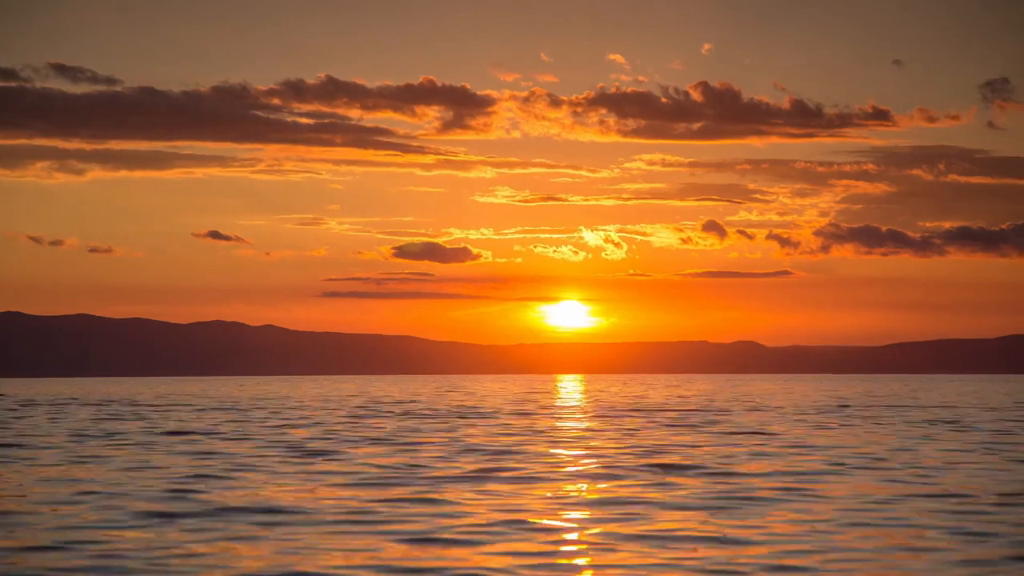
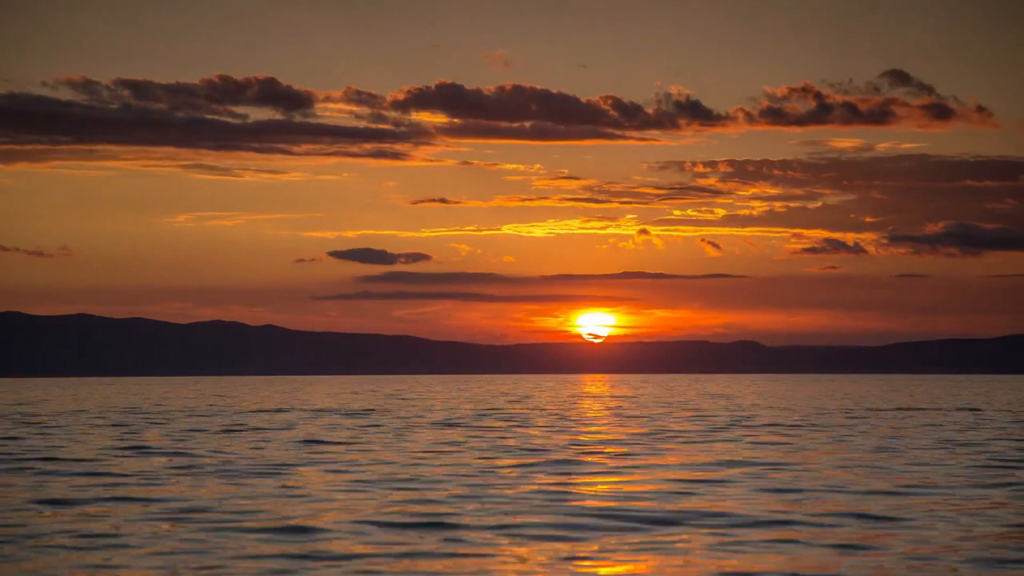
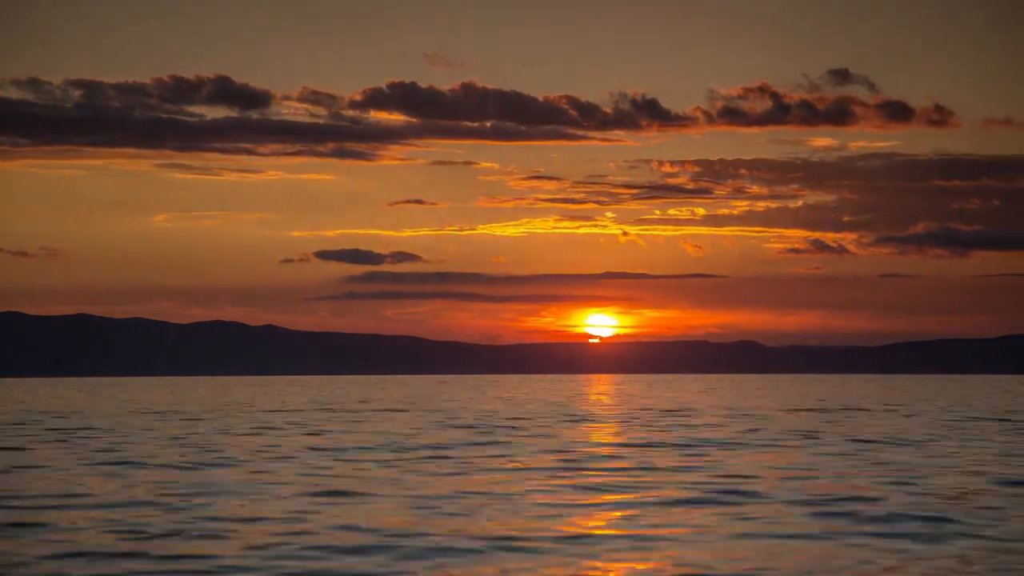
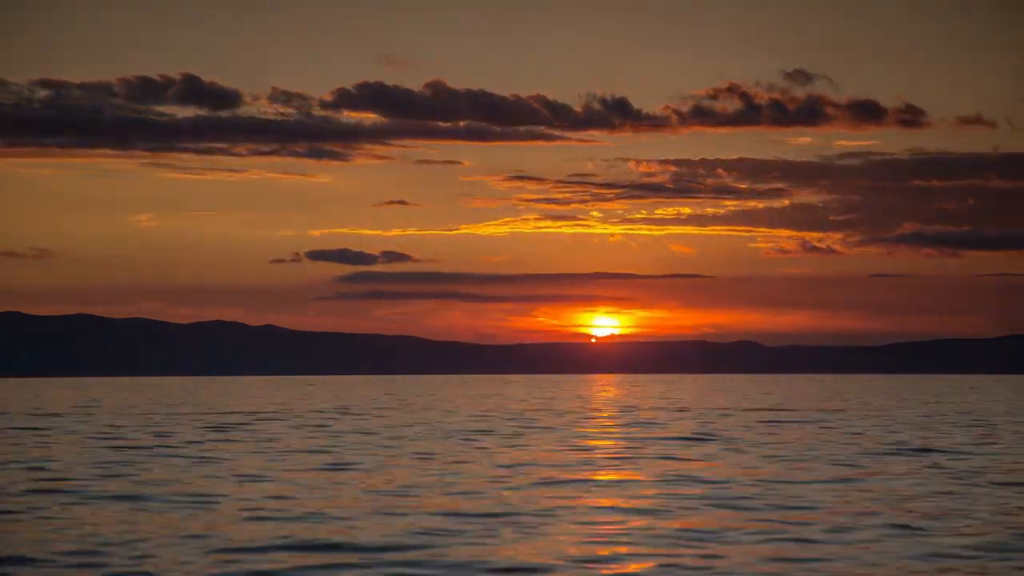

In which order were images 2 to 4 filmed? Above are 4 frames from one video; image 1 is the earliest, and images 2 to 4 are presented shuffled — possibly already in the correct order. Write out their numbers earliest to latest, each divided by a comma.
2, 3, 4
